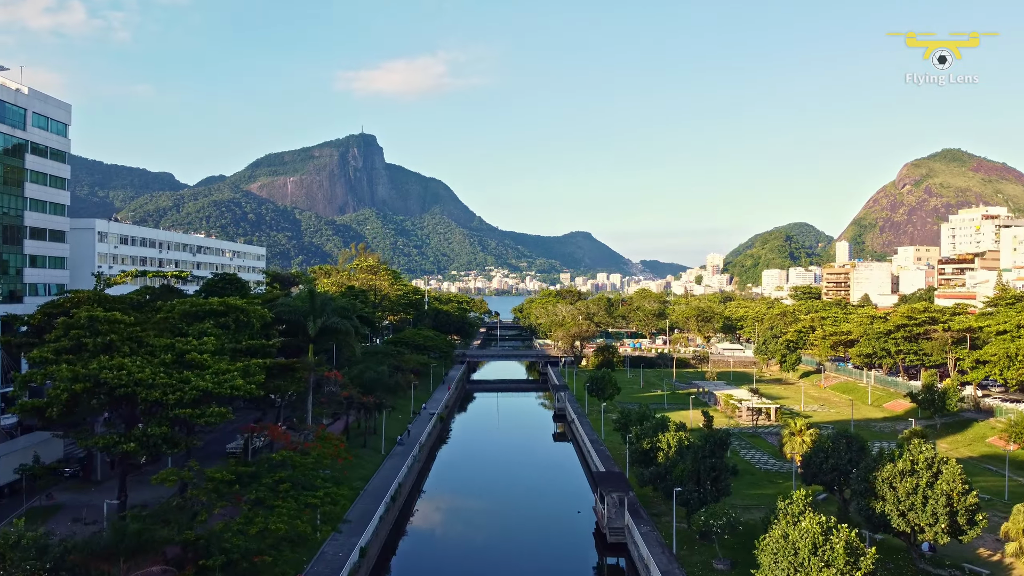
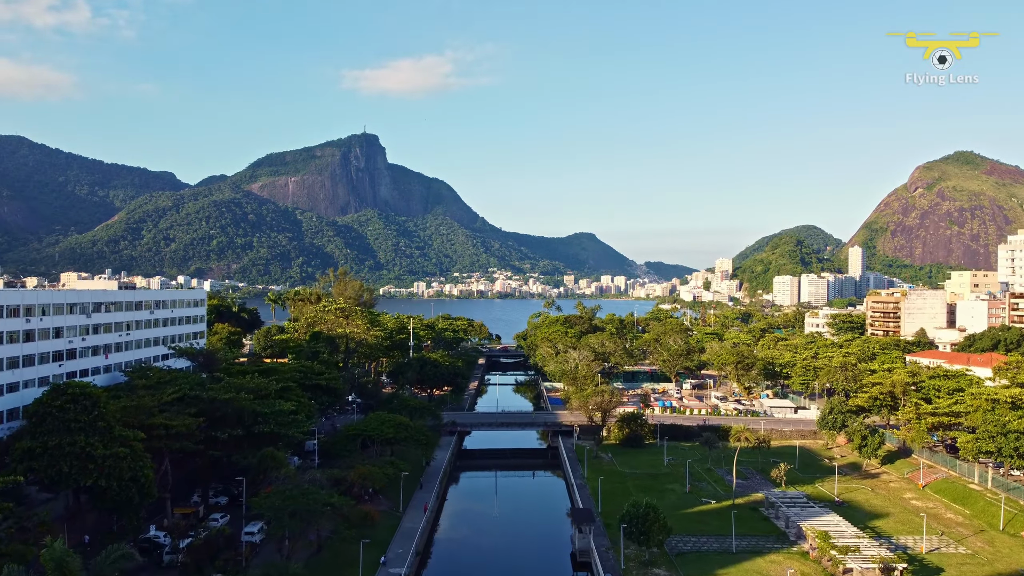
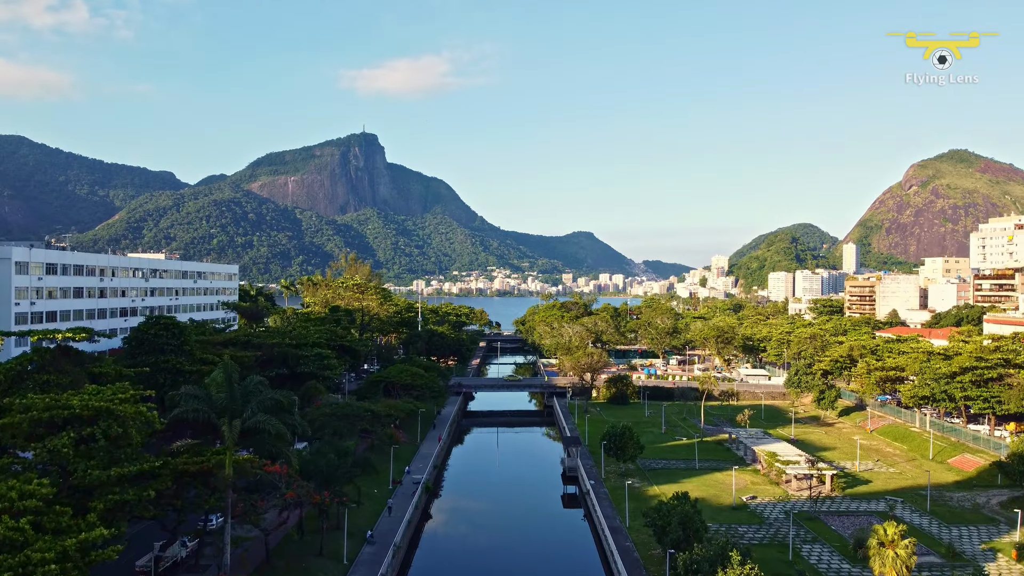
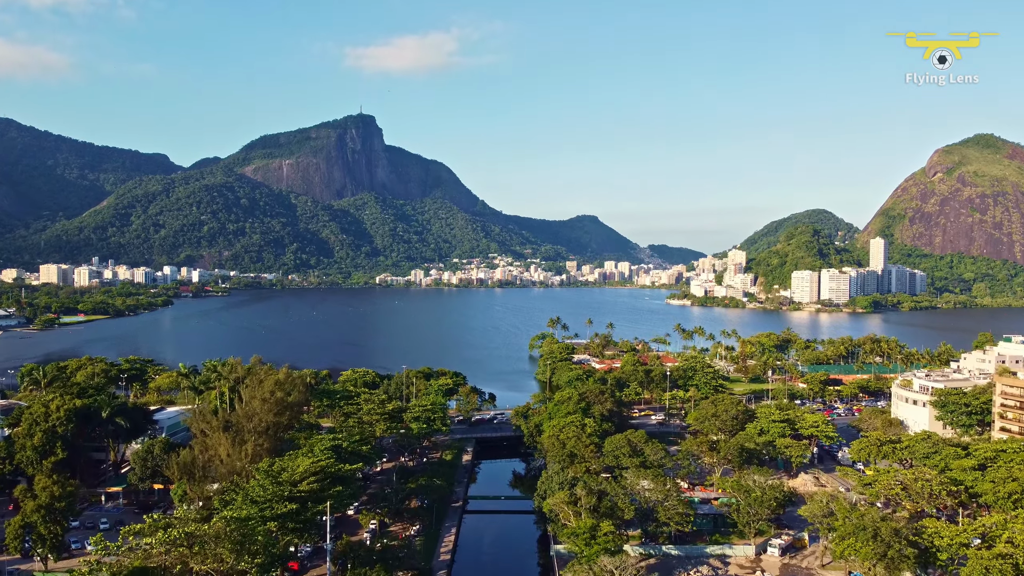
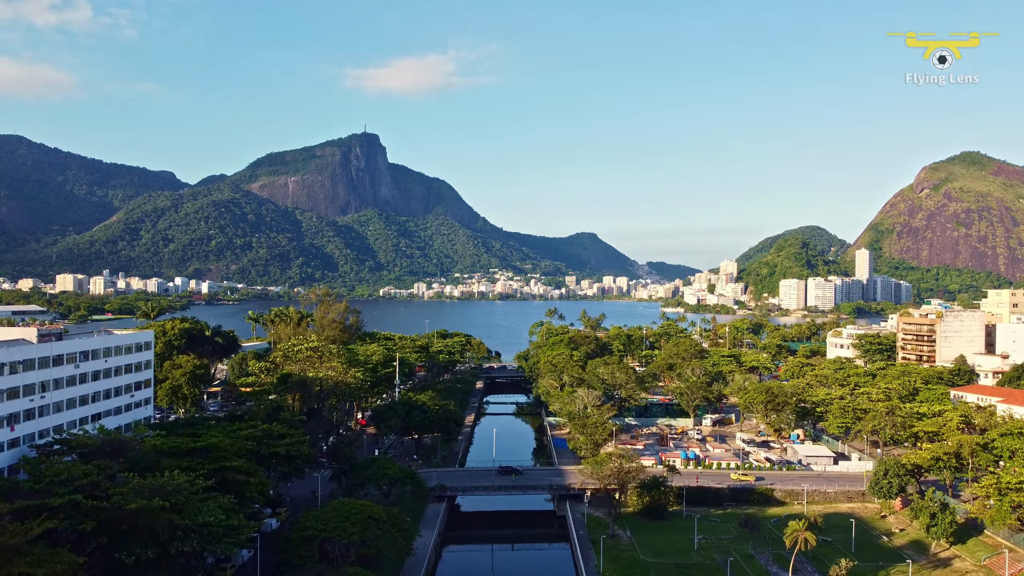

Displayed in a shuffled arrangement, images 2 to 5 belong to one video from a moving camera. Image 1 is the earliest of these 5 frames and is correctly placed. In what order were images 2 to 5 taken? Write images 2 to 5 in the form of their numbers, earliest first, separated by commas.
3, 2, 5, 4
